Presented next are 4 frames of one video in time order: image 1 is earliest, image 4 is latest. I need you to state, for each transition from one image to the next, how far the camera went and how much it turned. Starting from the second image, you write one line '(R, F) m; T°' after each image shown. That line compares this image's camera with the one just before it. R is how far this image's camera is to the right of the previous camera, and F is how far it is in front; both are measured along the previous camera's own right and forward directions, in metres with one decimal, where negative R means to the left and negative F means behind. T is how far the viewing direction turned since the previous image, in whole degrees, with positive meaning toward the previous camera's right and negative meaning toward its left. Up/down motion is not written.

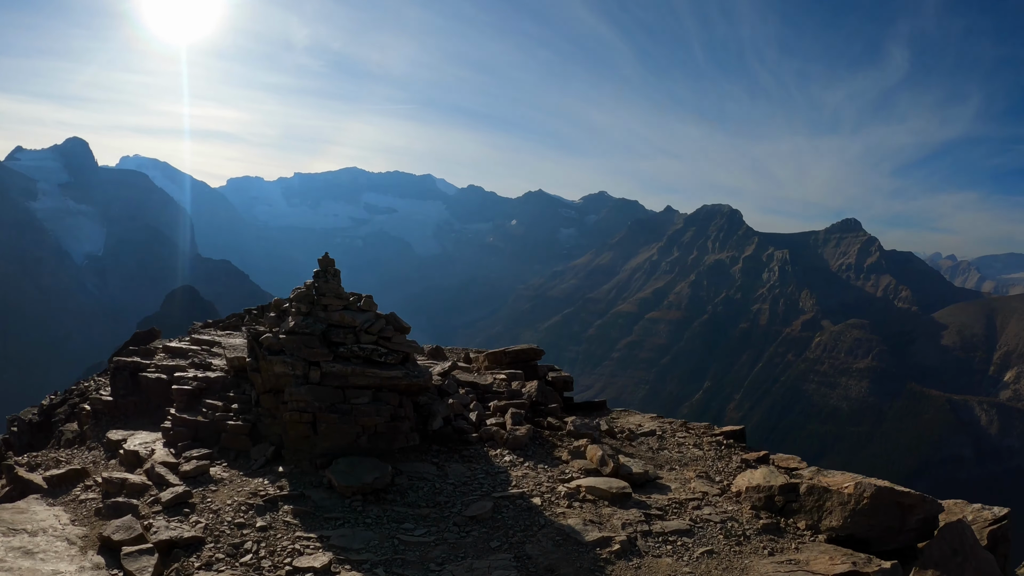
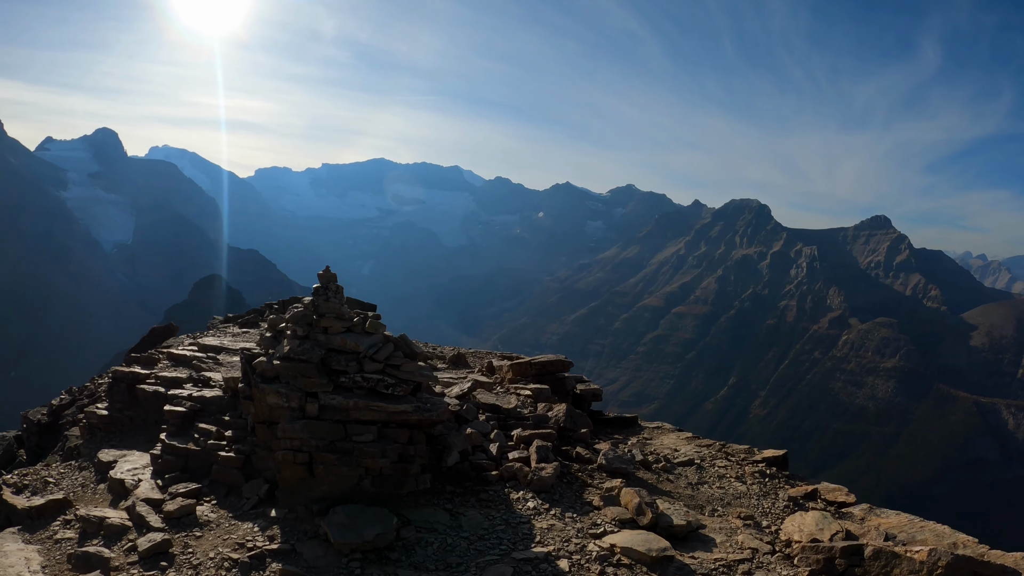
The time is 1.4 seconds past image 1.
(-0.7, +0.1) m; -2°
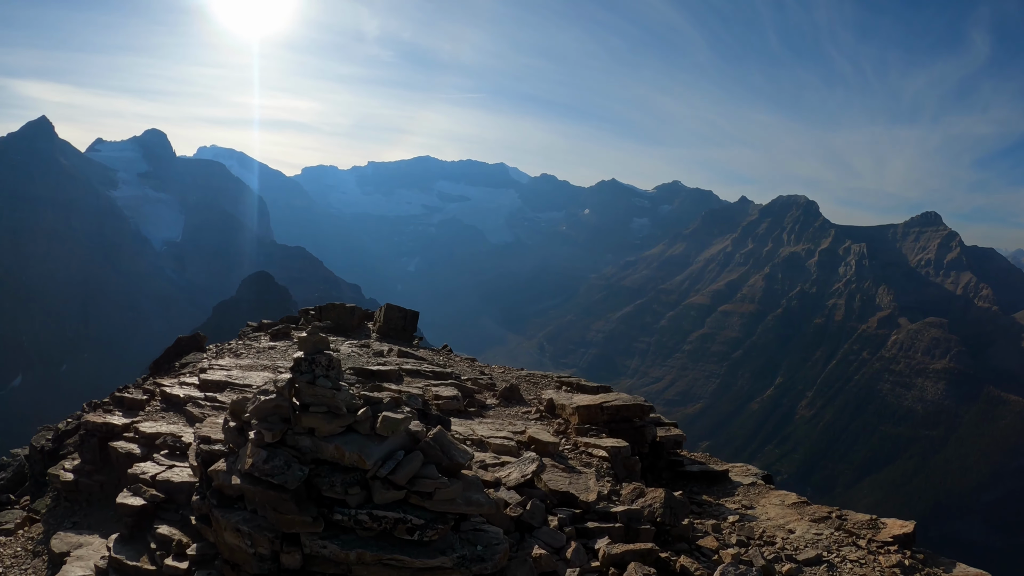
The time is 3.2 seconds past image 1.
(-1.2, -0.1) m; -3°
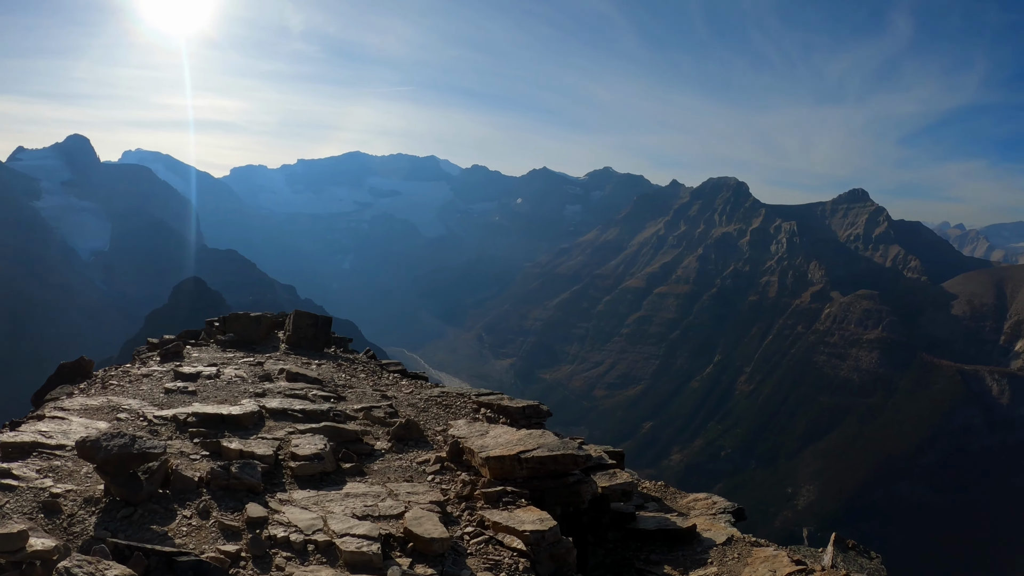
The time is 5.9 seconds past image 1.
(+1.7, 0.0) m; +4°
